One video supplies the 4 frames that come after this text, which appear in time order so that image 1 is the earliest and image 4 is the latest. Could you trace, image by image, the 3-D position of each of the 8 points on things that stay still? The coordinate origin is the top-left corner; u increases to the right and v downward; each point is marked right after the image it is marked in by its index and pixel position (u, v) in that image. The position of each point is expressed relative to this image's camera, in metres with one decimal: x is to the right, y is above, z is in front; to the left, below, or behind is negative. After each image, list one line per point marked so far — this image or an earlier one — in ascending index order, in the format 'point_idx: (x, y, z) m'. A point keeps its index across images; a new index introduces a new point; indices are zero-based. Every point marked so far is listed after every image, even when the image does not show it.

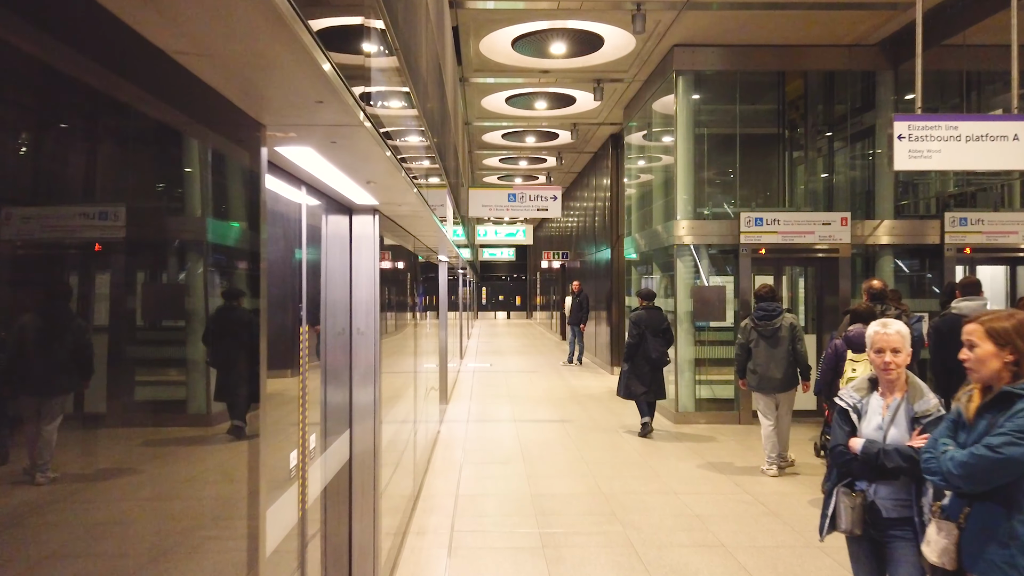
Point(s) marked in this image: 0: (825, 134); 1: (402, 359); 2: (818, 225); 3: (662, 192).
0: (+4.4, +2.1, +8.6) m
1: (-0.9, -0.6, +5.0) m
2: (+3.9, +0.8, +7.7) m
3: (+2.2, +1.4, +8.9) m
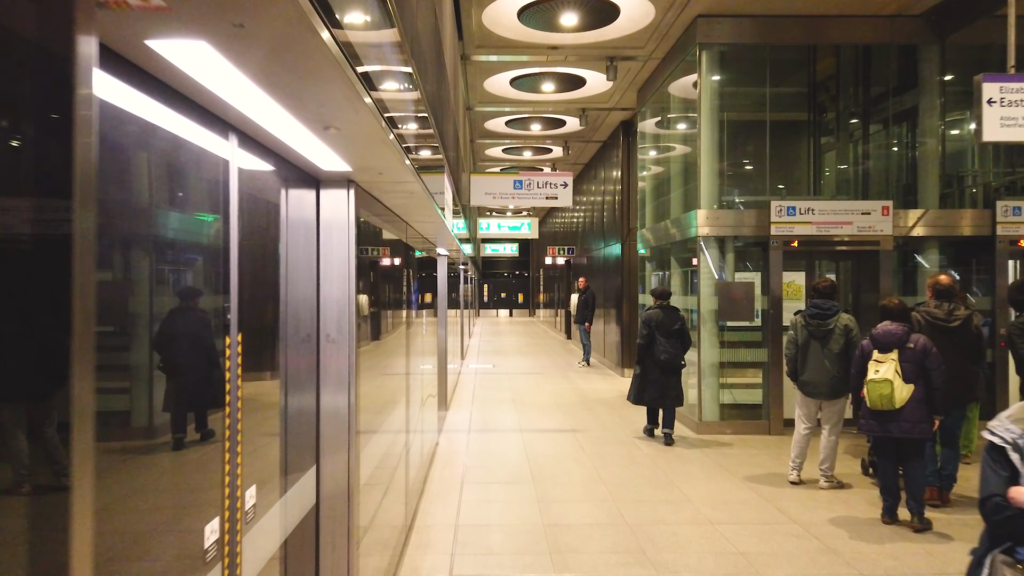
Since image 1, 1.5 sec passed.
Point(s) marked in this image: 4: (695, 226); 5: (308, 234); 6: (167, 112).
0: (+4.5, +2.2, +7.9) m
1: (-0.8, -0.5, +4.3) m
2: (+4.0, +0.8, +7.0) m
3: (+2.3, +1.4, +8.2) m
4: (+2.1, +0.7, +7.1) m
5: (-0.8, +0.2, +2.4) m
6: (-0.8, +0.4, +1.4) m
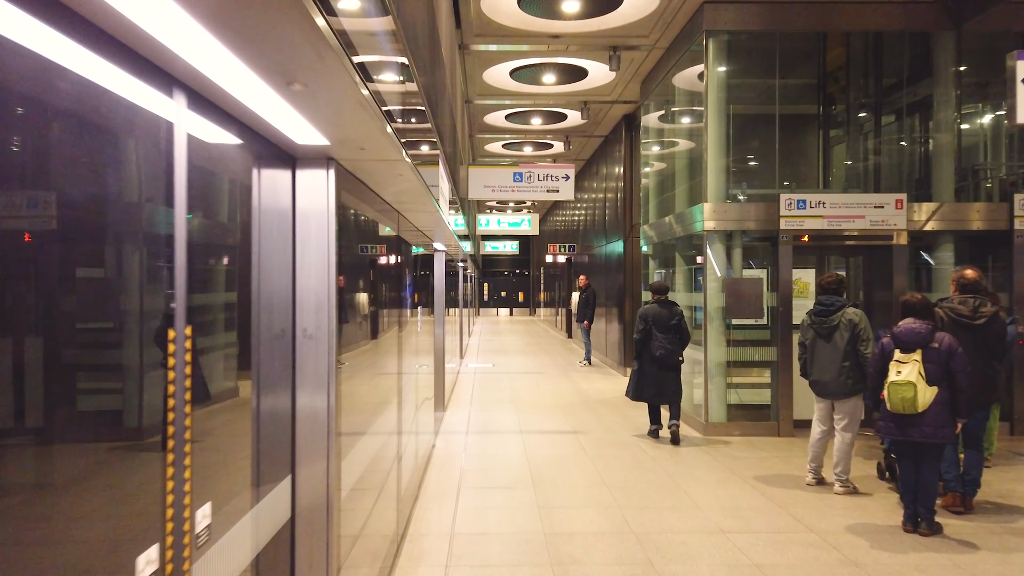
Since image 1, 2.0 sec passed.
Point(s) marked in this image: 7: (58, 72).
0: (+4.5, +2.2, +7.7) m
1: (-0.8, -0.5, +4.1) m
2: (+4.0, +0.9, +6.8) m
3: (+2.3, +1.5, +8.0) m
4: (+2.1, +0.8, +6.9) m
5: (-0.8, +0.2, +2.2) m
6: (-0.8, +0.4, +1.2) m
7: (-0.8, +0.4, +1.1) m
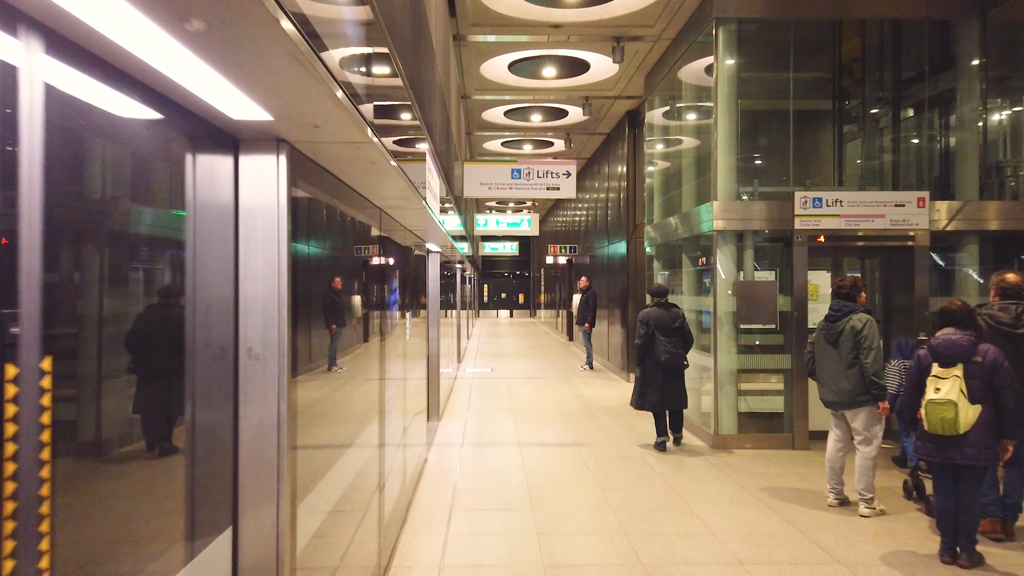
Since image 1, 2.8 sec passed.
0: (+4.5, +2.2, +7.3) m
1: (-0.8, -0.5, +3.7) m
2: (+3.9, +0.9, +6.4) m
3: (+2.2, +1.4, +7.6) m
4: (+2.1, +0.7, +6.5) m
5: (-0.8, +0.2, +1.8) m
6: (-0.8, +0.4, +0.8) m
7: (-0.8, +0.4, +0.7) m
